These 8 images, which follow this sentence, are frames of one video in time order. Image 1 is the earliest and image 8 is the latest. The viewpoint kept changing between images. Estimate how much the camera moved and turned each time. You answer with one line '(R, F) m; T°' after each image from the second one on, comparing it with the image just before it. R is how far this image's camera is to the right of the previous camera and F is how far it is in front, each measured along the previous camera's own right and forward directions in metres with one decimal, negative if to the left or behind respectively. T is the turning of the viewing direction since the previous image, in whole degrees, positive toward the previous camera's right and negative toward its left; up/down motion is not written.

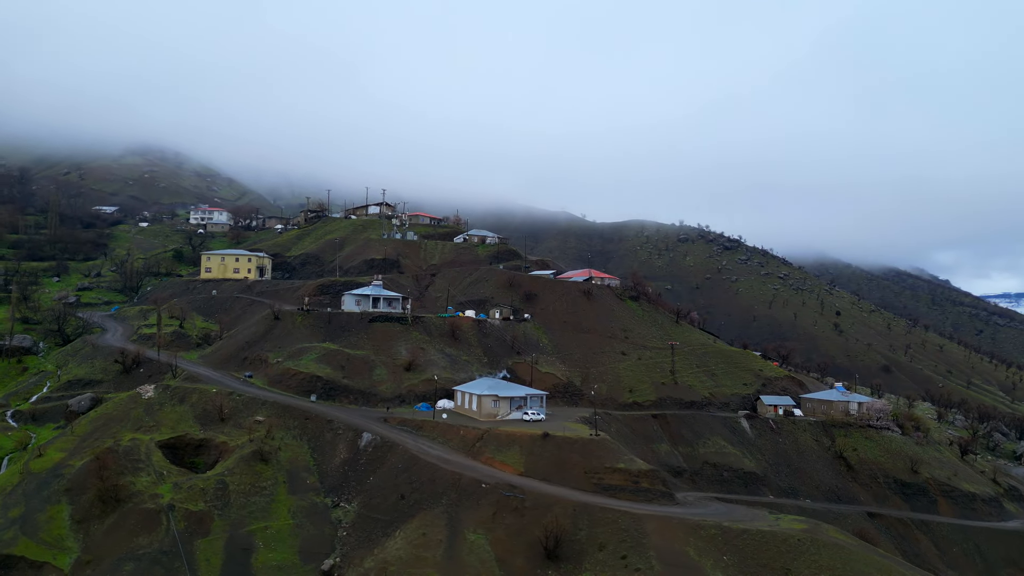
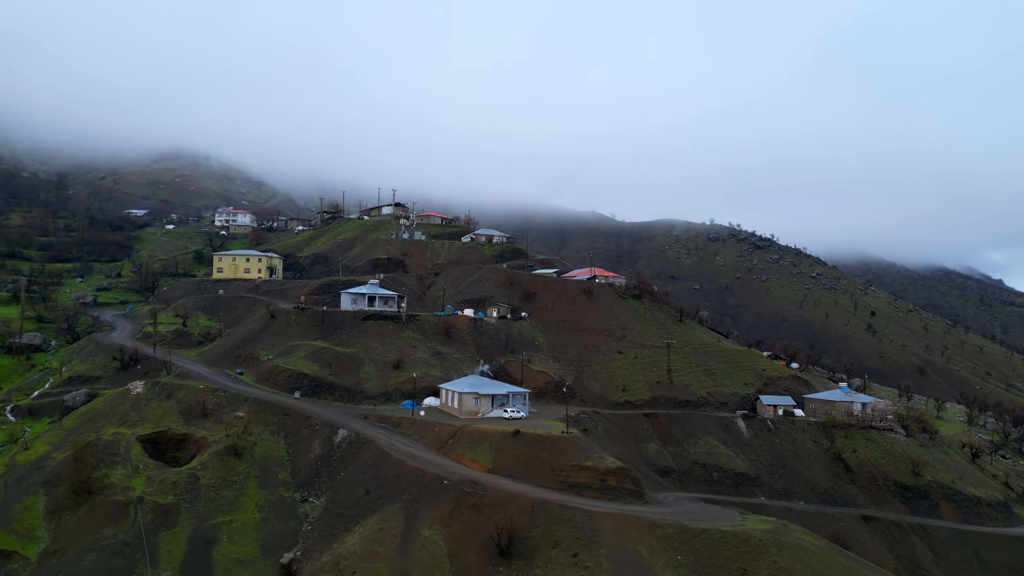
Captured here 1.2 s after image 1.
(+3.3, +0.3) m; -2°
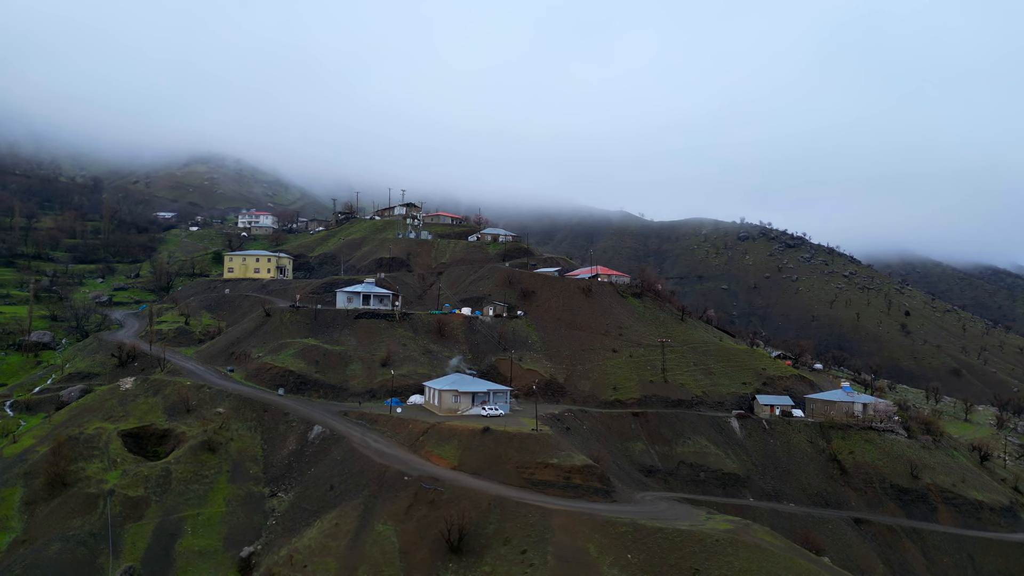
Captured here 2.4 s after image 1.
(+3.3, +0.2) m; -2°
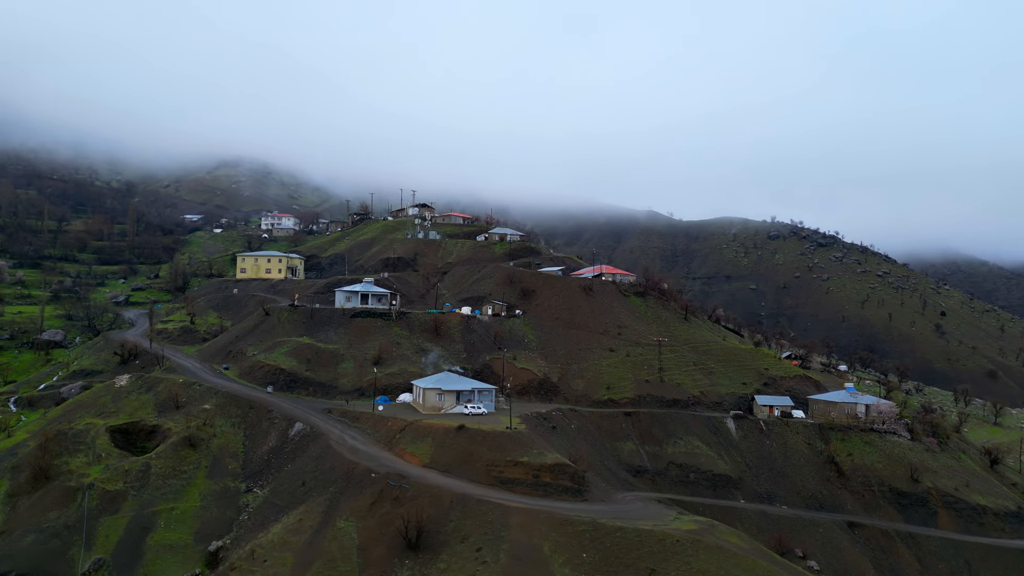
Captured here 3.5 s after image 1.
(+2.9, +0.2) m; -2°
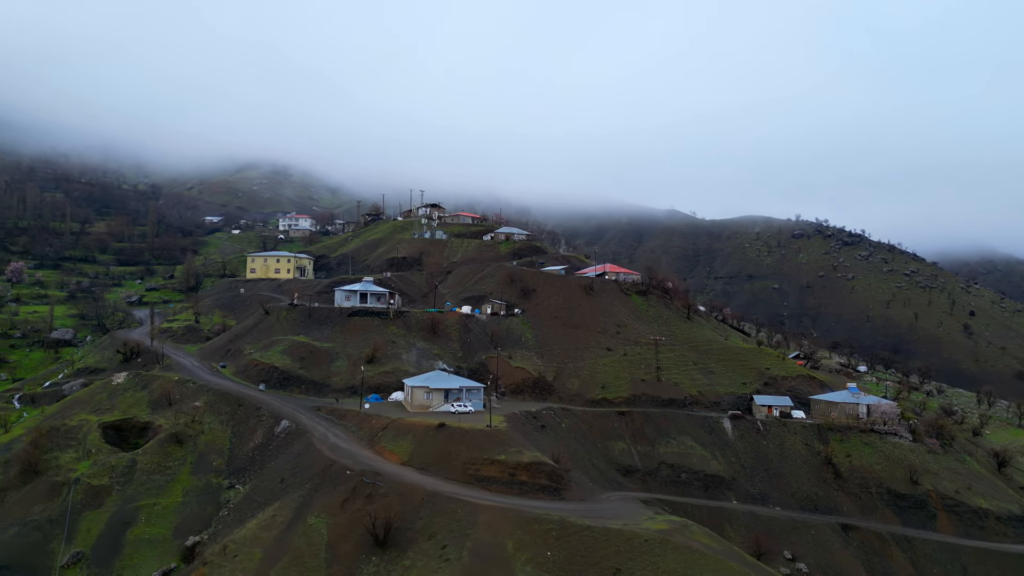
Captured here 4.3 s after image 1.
(+2.3, +0.1) m; -2°
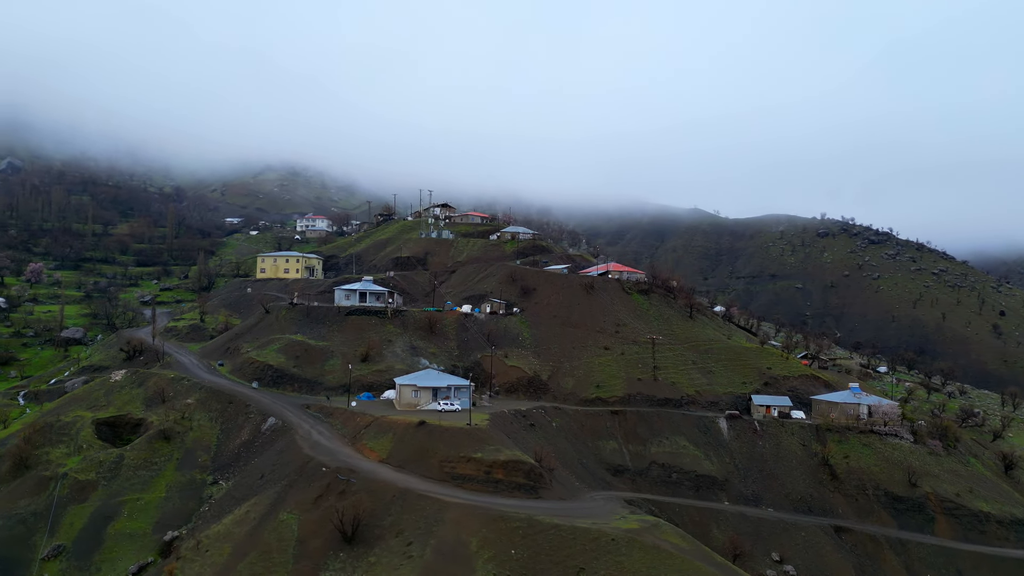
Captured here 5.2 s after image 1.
(+2.3, +0.1) m; -2°
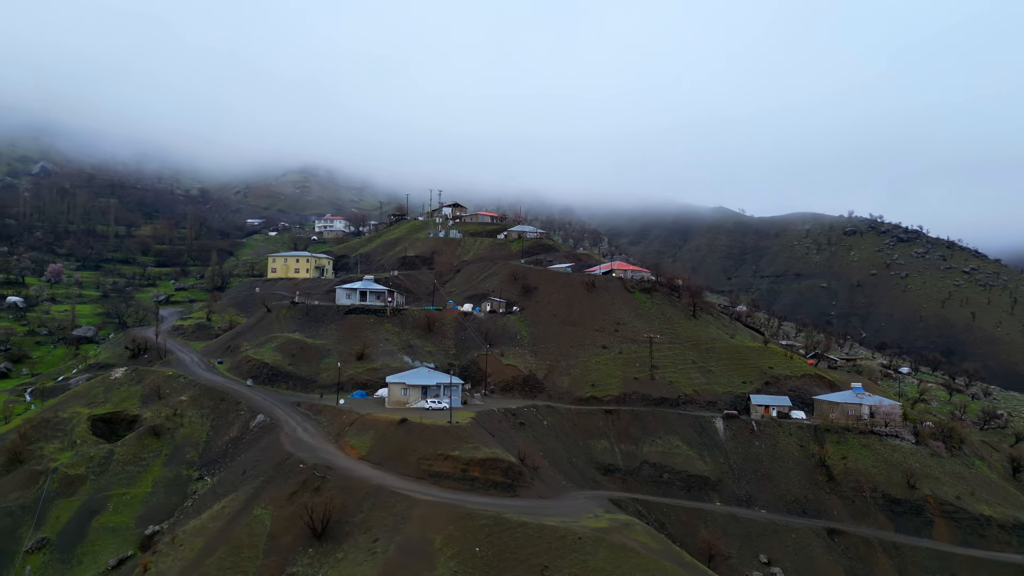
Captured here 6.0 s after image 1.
(+2.3, +0.1) m; -2°
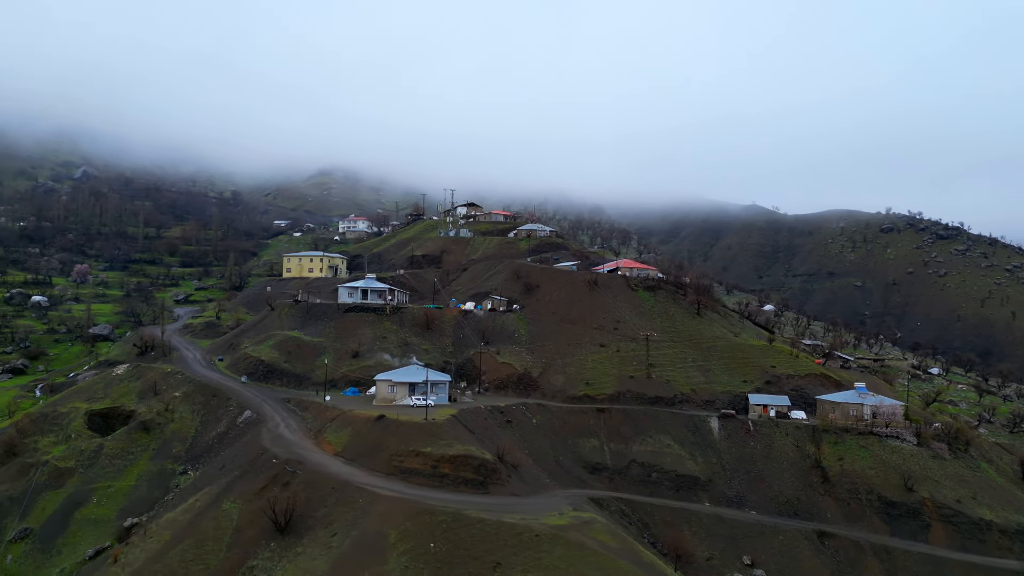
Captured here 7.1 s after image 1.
(+3.0, +0.1) m; -2°
